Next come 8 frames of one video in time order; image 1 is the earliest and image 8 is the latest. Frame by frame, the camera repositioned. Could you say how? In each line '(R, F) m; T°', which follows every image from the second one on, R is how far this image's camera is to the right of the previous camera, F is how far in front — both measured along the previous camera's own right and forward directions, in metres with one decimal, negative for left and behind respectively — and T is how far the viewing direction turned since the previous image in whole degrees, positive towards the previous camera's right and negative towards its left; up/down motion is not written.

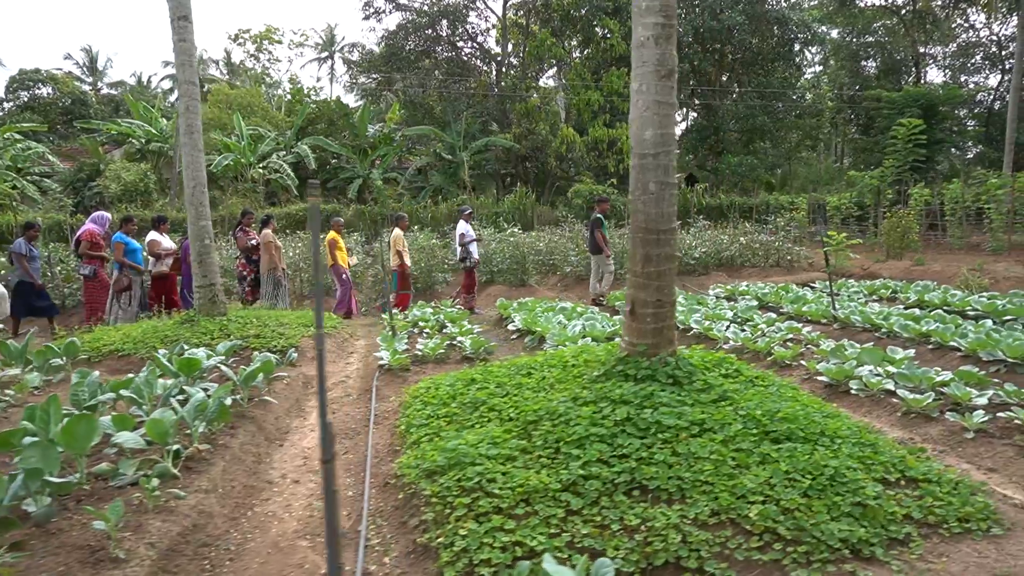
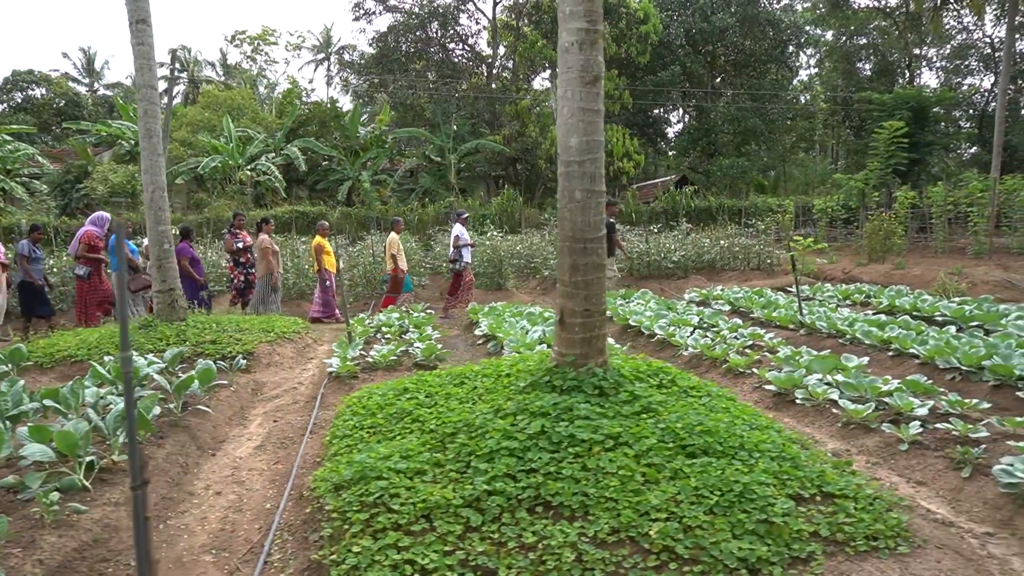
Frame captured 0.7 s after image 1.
(+0.4, +0.1) m; 0°
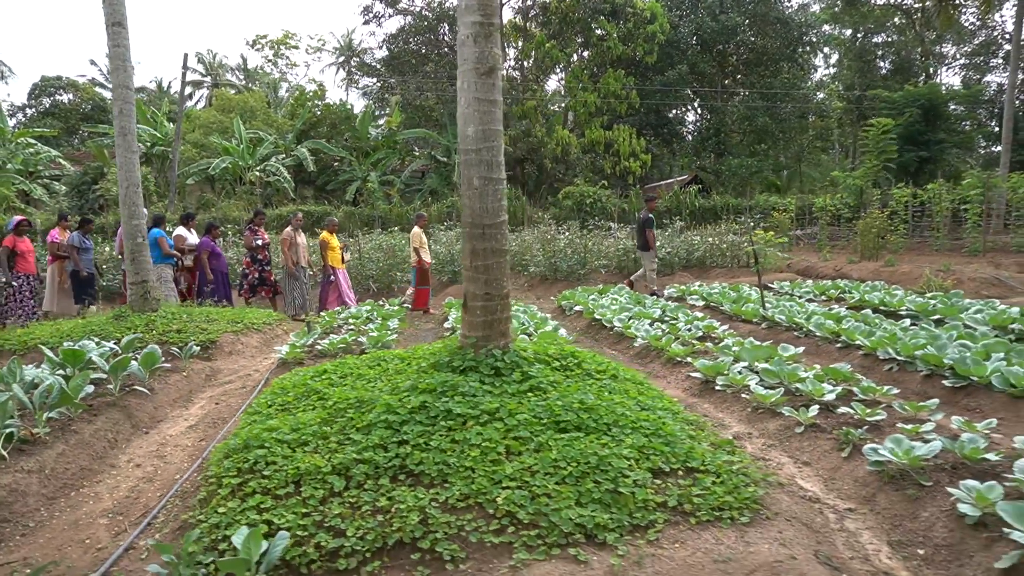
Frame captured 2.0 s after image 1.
(+0.6, -0.1) m; -2°
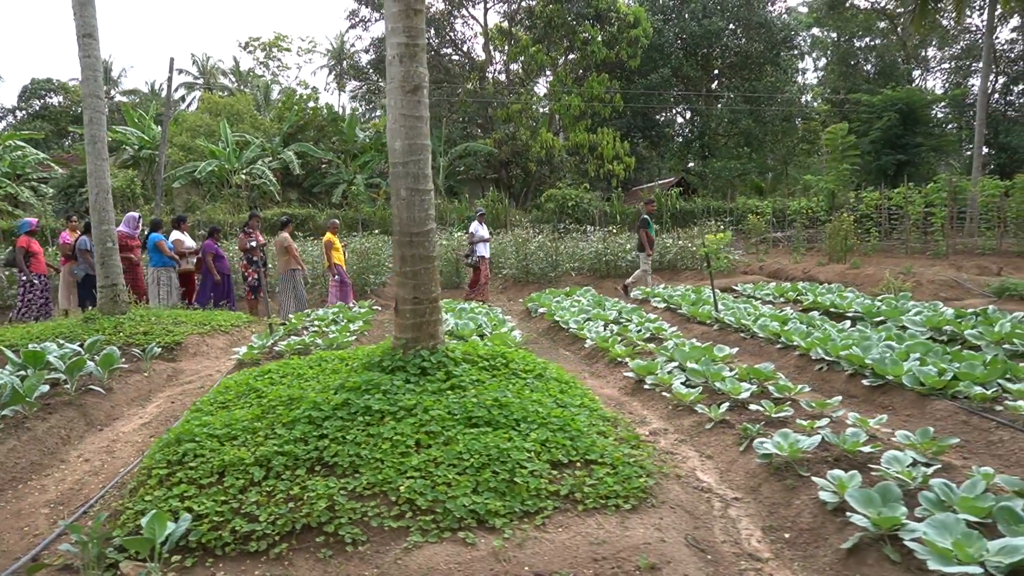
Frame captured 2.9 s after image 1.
(+0.4, -0.2) m; 0°
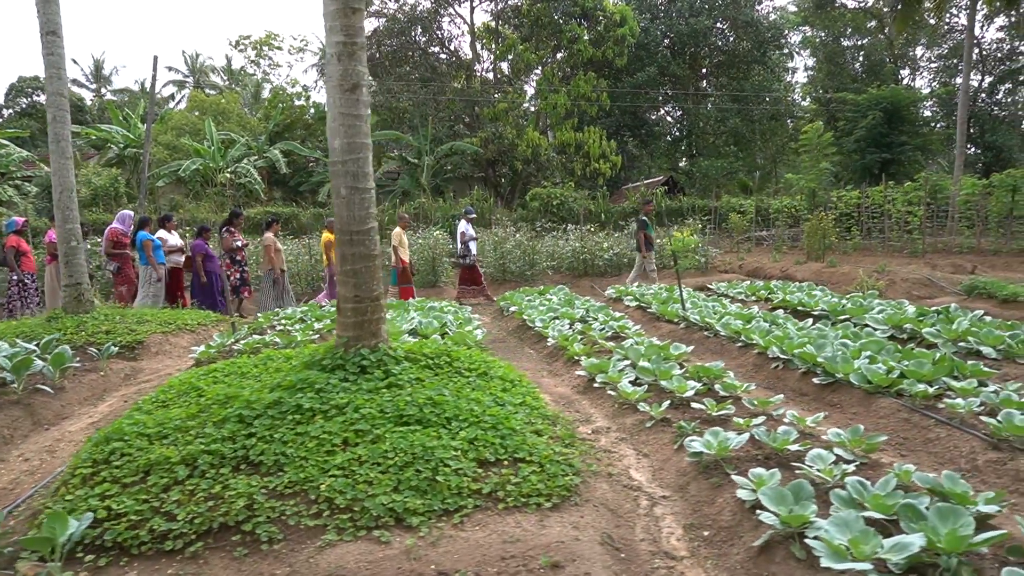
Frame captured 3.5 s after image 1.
(+0.3, 0.0) m; 0°
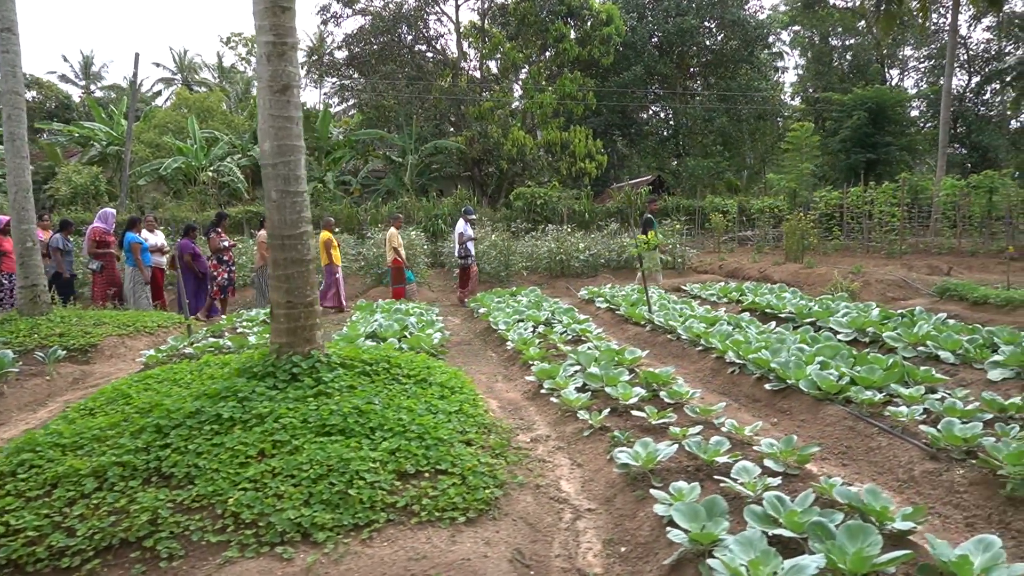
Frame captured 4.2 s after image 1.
(+0.3, +0.1) m; 0°
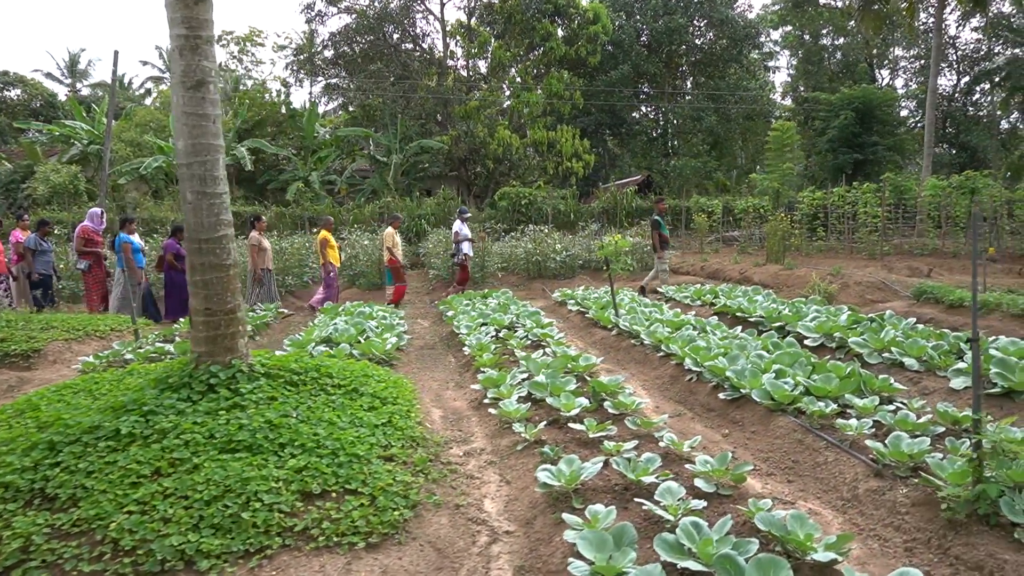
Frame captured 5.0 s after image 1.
(+0.3, +0.2) m; 0°
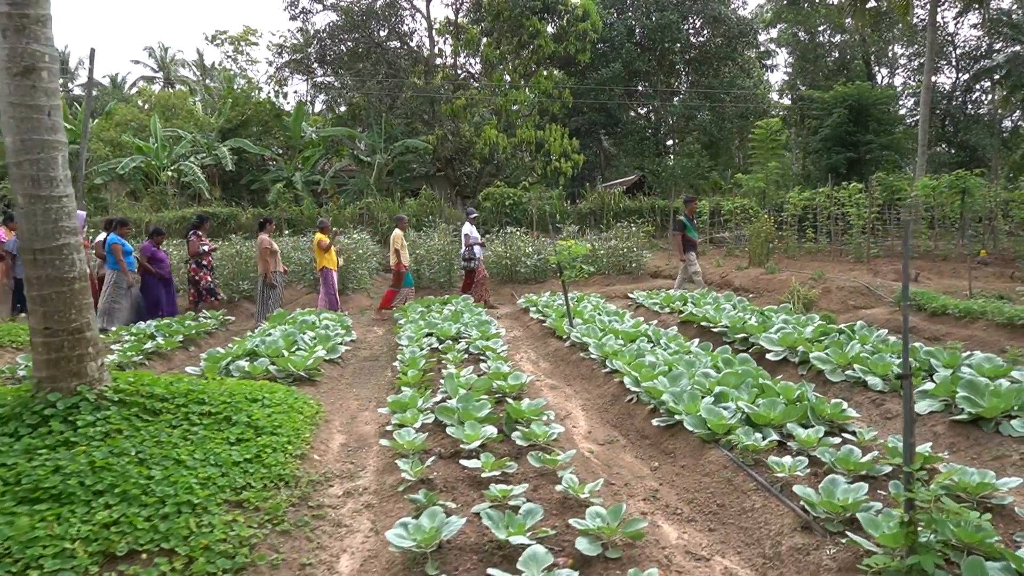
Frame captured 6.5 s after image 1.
(+0.6, +0.5) m; 0°
